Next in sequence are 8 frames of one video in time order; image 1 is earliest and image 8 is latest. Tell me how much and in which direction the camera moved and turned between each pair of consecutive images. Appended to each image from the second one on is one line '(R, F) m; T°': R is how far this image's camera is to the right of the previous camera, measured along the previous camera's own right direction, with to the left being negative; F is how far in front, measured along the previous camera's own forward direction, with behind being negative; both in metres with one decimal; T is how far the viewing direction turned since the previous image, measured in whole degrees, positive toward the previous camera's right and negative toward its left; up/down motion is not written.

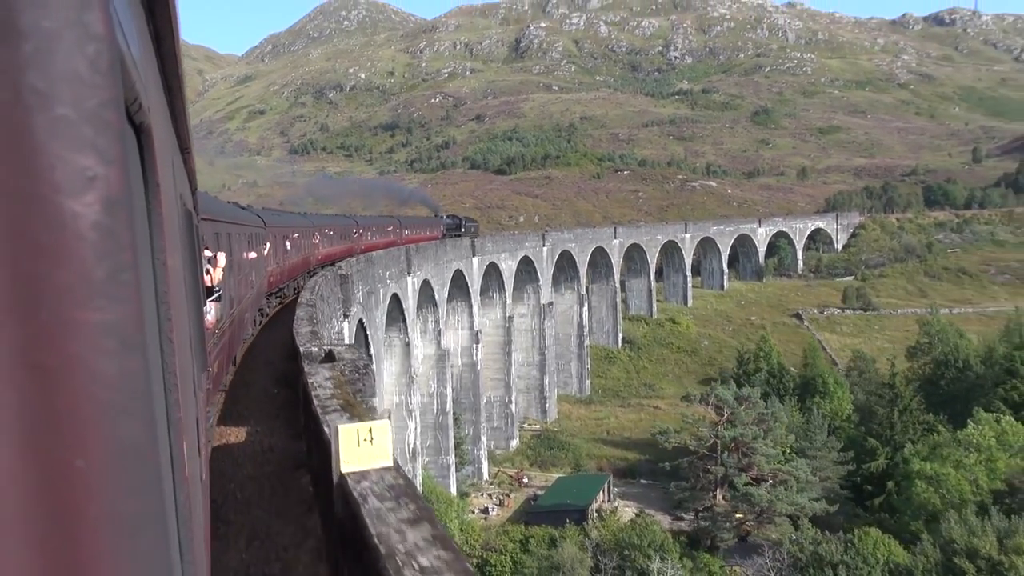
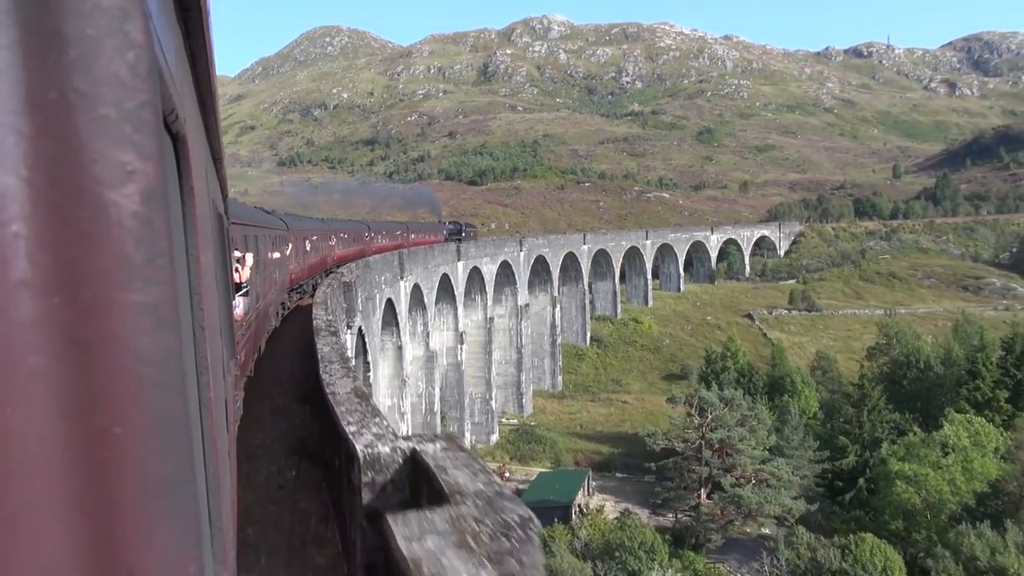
(-2.1, -2.5) m; +5°
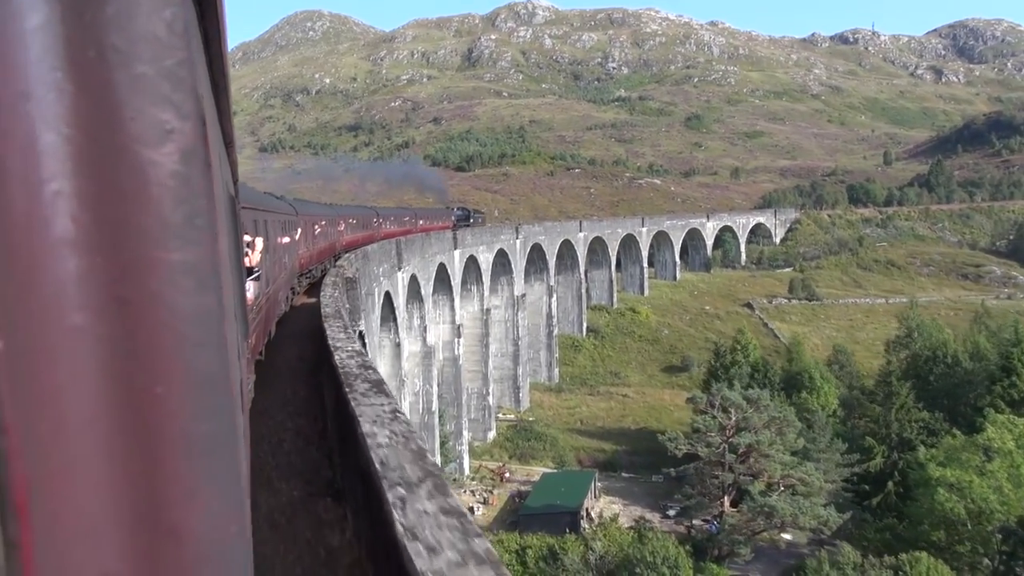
(-0.6, +1.6) m; +1°
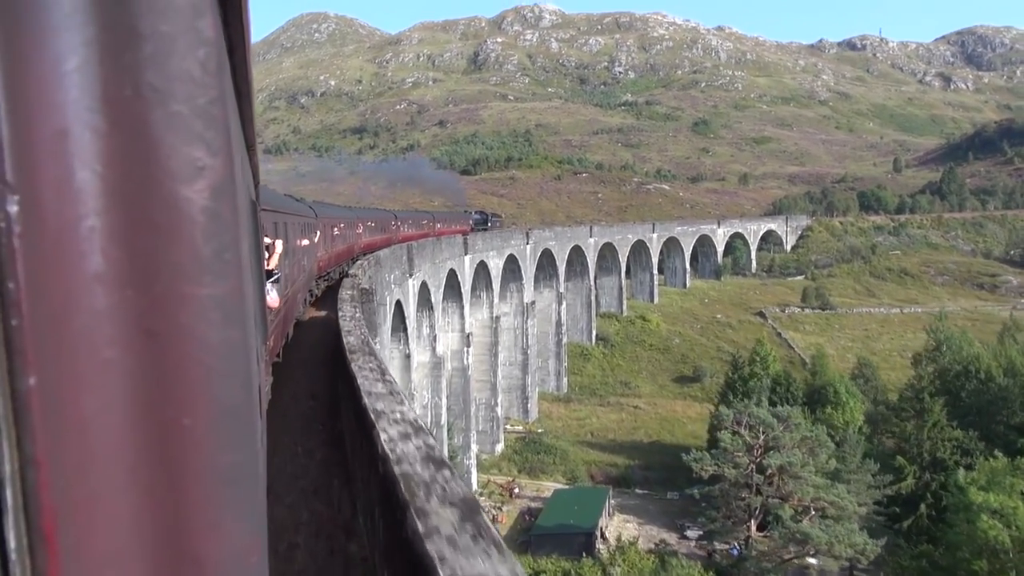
(-0.3, +0.9) m; 0°
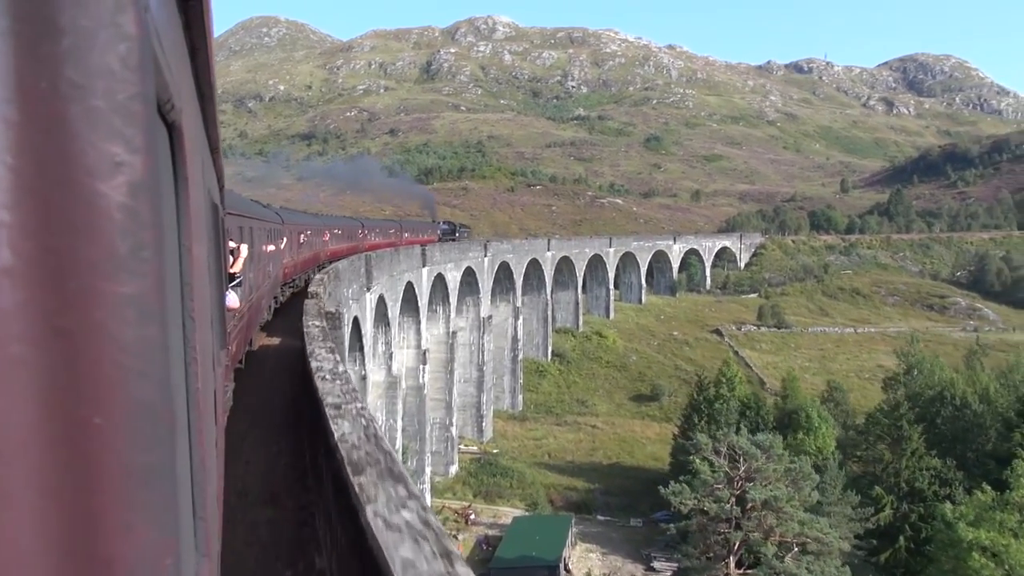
(-0.4, +1.4) m; +4°
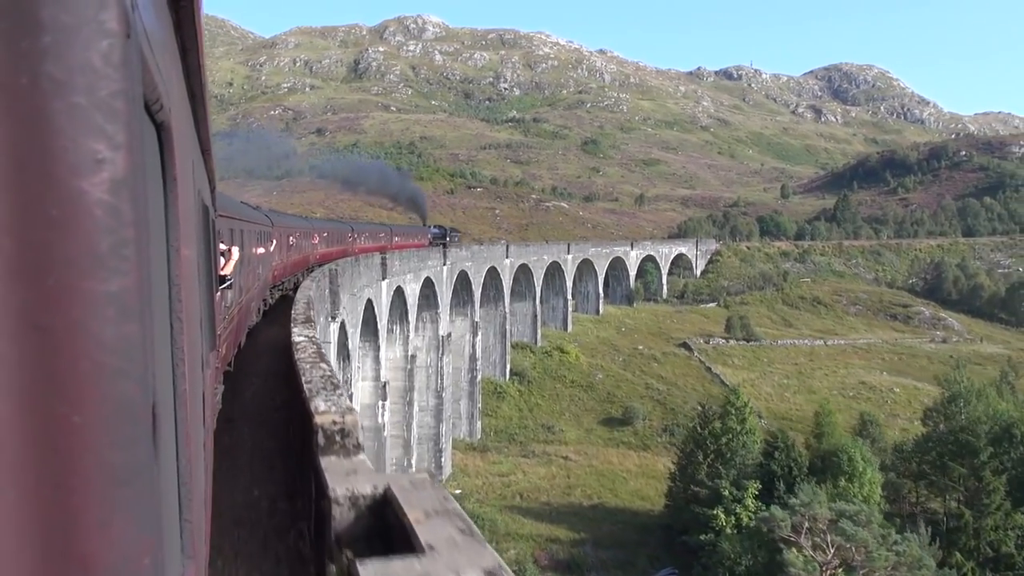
(-1.4, +4.4) m; +5°
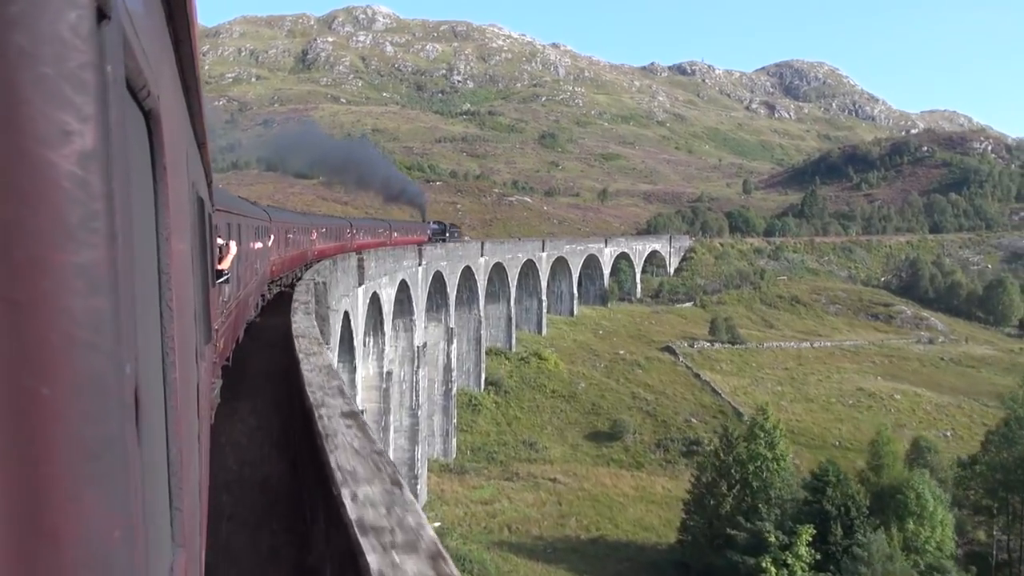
(-1.2, +3.4) m; +4°
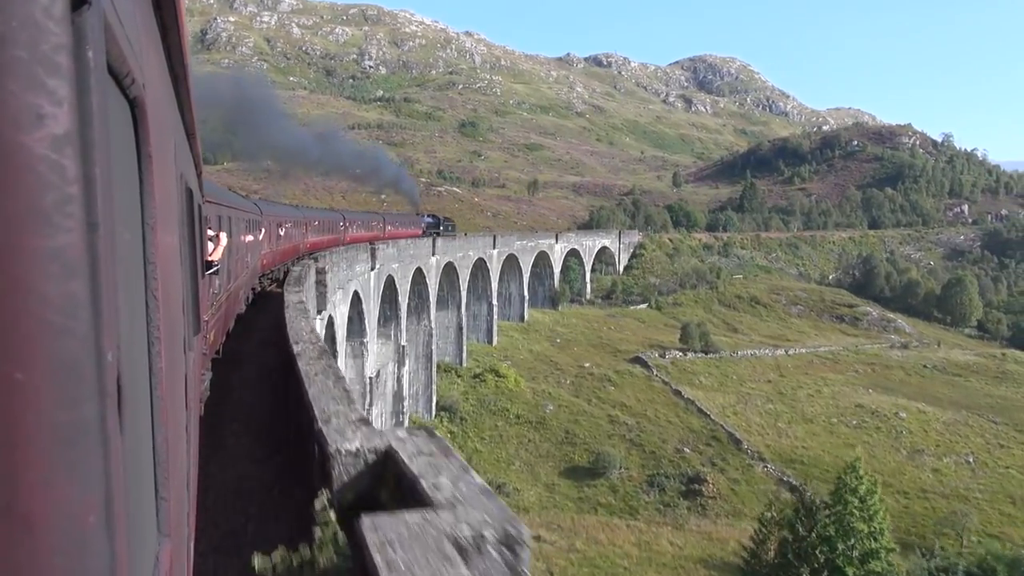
(-1.9, +5.9) m; +7°
